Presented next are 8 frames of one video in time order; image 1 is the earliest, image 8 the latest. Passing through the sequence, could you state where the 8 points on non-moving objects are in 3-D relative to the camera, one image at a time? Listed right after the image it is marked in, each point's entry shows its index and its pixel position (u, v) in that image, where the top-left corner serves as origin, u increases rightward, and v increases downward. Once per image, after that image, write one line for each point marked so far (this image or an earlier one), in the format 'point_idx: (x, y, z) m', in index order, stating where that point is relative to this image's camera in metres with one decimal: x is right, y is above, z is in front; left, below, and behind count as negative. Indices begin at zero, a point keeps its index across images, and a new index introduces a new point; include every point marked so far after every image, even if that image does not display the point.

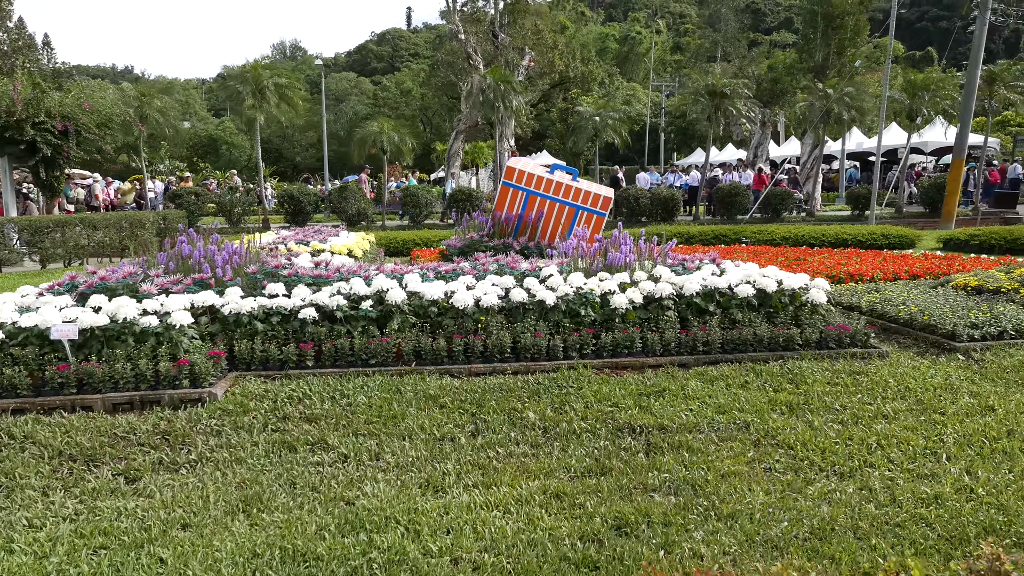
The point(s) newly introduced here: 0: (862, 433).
0: (+1.8, -0.7, +3.9) m
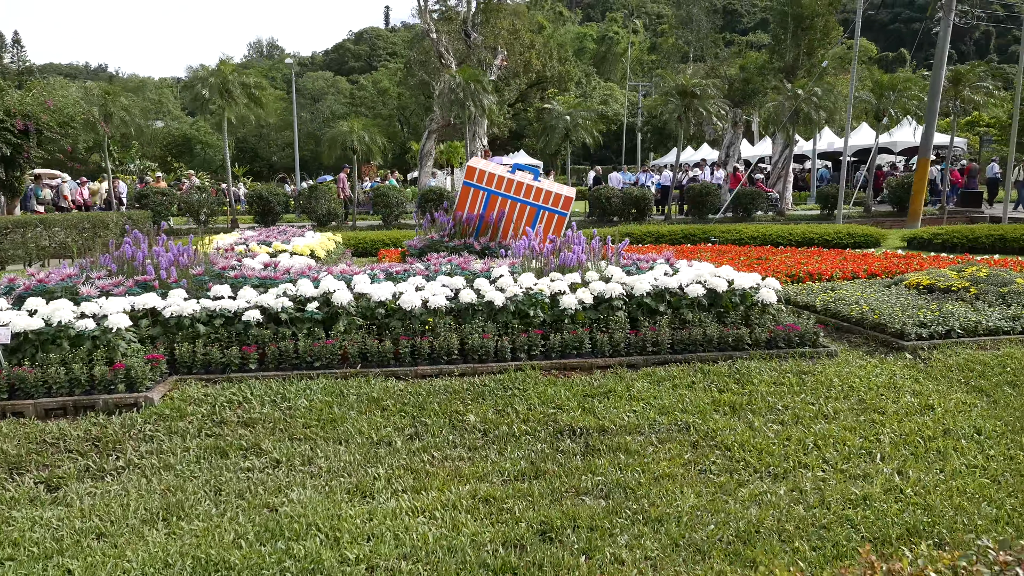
0: (+1.5, -0.7, +3.8) m
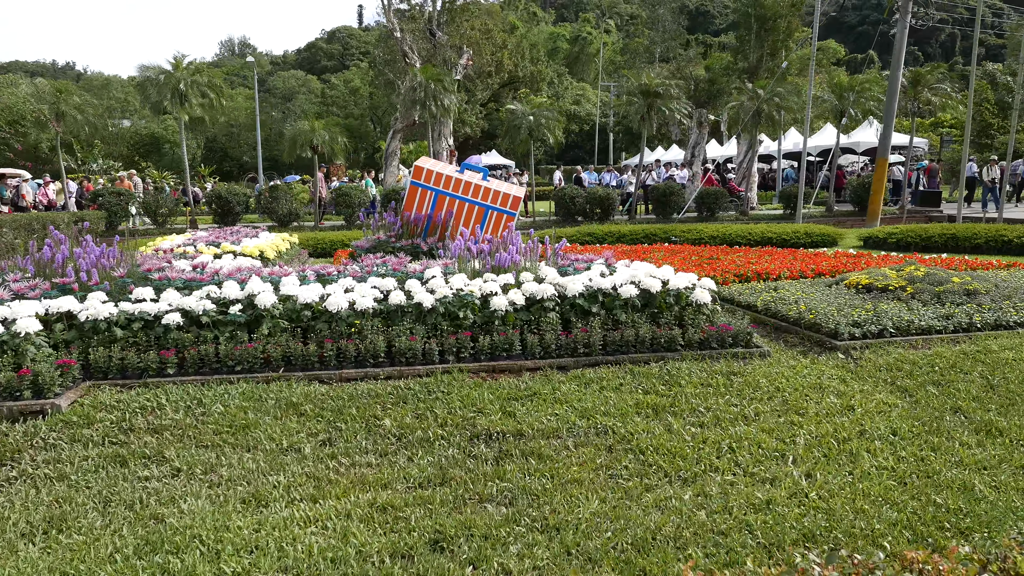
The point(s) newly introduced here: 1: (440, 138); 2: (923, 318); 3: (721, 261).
0: (+1.0, -0.7, +3.8) m
1: (-1.8, +3.9, +19.5) m
2: (+3.1, -0.2, +5.6) m
3: (+2.5, +0.3, +8.9) m
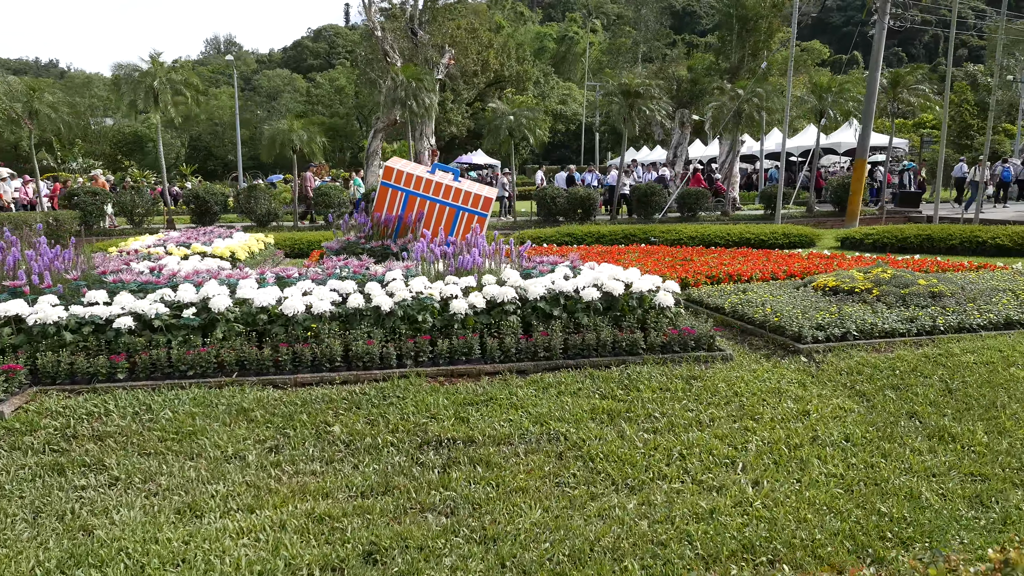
0: (+0.8, -0.8, +3.7) m
1: (-2.3, +3.9, +19.4) m
2: (+2.8, -0.2, +5.6) m
3: (+2.1, +0.3, +8.9) m
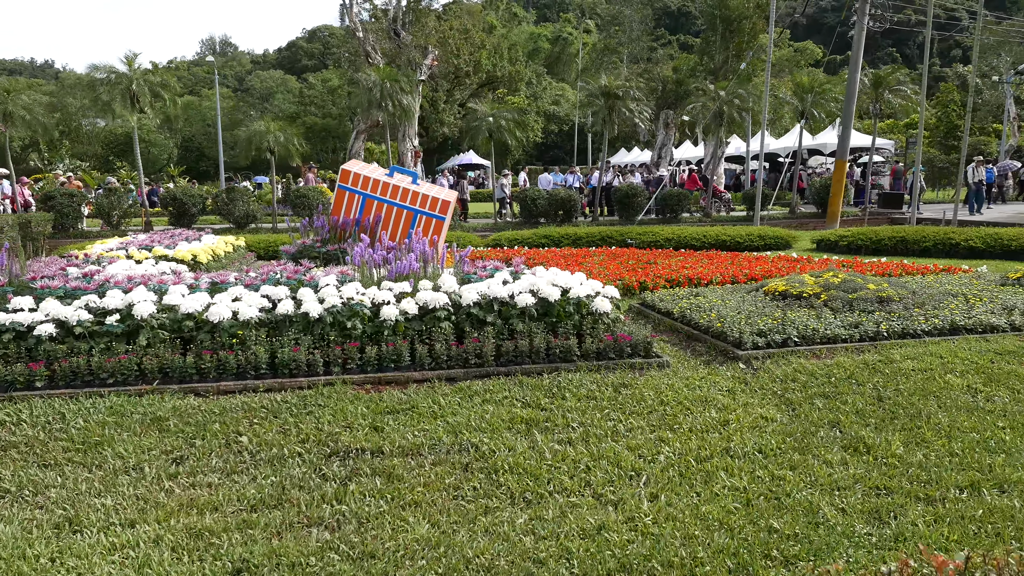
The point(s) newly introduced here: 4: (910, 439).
0: (+0.3, -0.8, +3.7) m
1: (-2.7, +3.8, +19.3) m
2: (+2.3, -0.3, +5.5) m
3: (+1.7, +0.3, +8.8) m
4: (+2.0, -0.8, +3.8) m
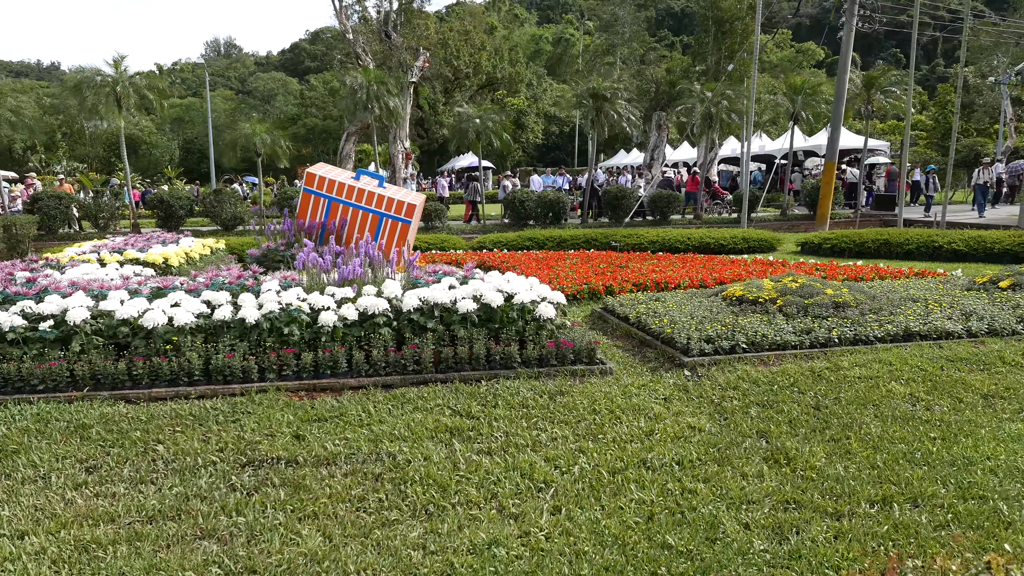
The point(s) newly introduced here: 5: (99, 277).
0: (-0.1, -0.8, +3.6) m
1: (-3.0, +3.8, +19.3) m
2: (+1.9, -0.3, +5.4) m
3: (+1.3, +0.2, +8.7) m
4: (+1.6, -0.8, +3.7) m
5: (-3.4, +0.1, +6.2) m
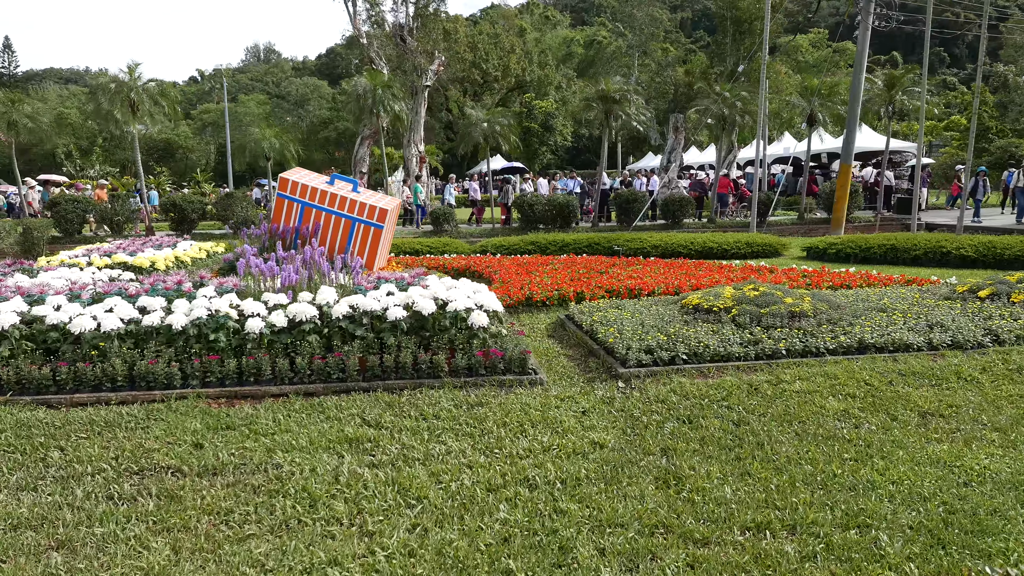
0: (-0.7, -0.9, +3.5) m
1: (-2.6, +3.7, +19.3) m
2: (+1.5, -0.4, +5.2) m
3: (+1.1, +0.1, +8.6) m
4: (+1.0, -0.8, +3.5) m
5: (-3.8, +0.1, +6.3) m
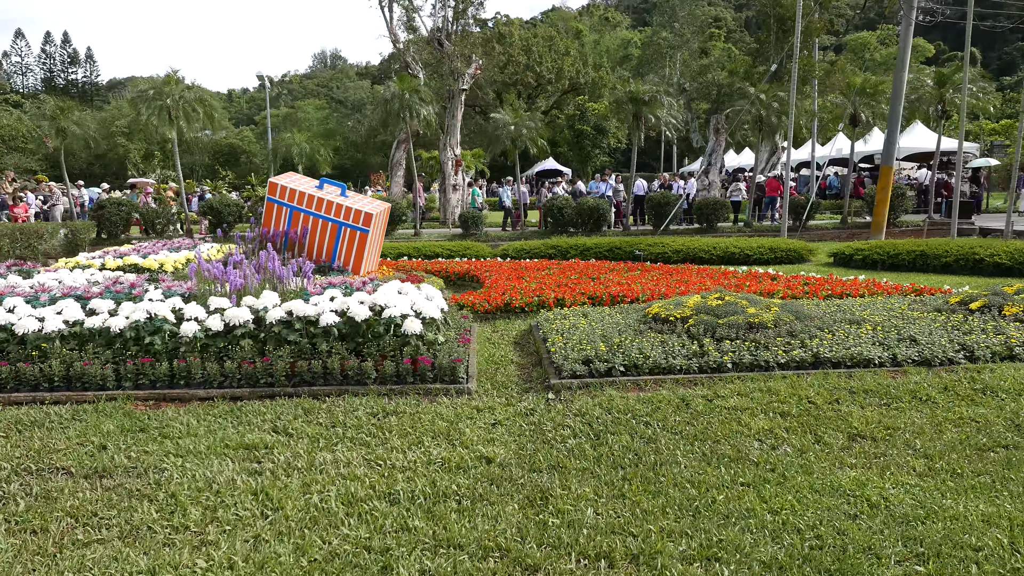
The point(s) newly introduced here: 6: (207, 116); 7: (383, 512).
0: (-1.2, -0.9, +3.5) m
1: (-1.7, +3.6, +19.4) m
2: (+1.0, -0.4, +5.0) m
3: (+1.0, +0.1, +8.4) m
4: (+0.4, -0.9, +3.3) m
5: (-4.1, 0.0, +6.6) m
6: (-7.6, +4.2, +18.9) m
7: (-0.6, -0.9, +3.2) m
